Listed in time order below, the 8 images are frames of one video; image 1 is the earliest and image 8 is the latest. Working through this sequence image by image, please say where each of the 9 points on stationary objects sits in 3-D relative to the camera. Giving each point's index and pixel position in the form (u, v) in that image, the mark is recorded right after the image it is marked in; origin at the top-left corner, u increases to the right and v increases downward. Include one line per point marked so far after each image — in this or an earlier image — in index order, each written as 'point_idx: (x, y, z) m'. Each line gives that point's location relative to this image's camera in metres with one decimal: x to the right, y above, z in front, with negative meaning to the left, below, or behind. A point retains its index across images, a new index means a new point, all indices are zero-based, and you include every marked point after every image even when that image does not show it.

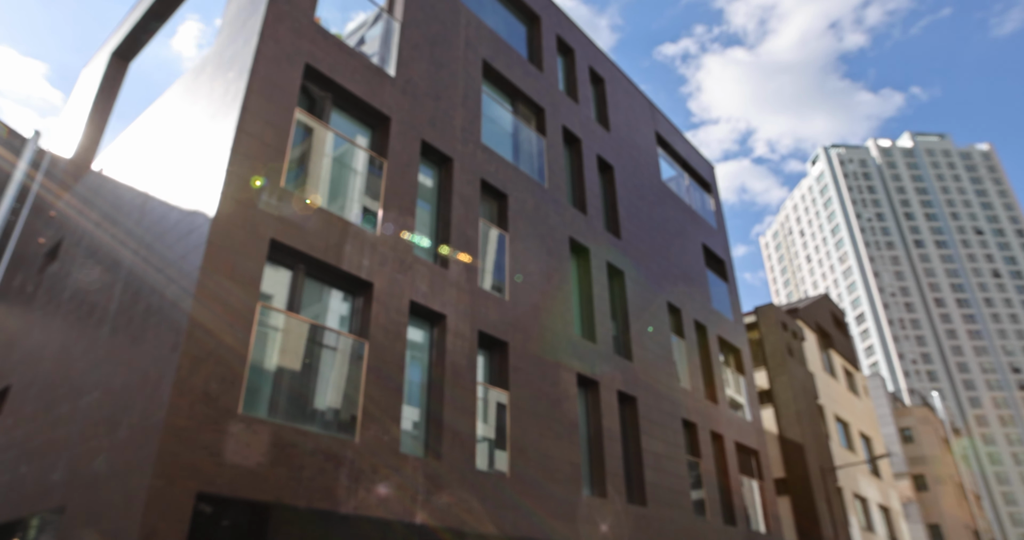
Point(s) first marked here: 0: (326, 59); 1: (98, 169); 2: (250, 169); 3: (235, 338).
0: (-2.7, +3.1, +10.2) m
1: (-8.0, +2.0, +13.5) m
2: (-3.2, +1.3, +8.5) m
3: (-3.1, -0.8, +7.7) m
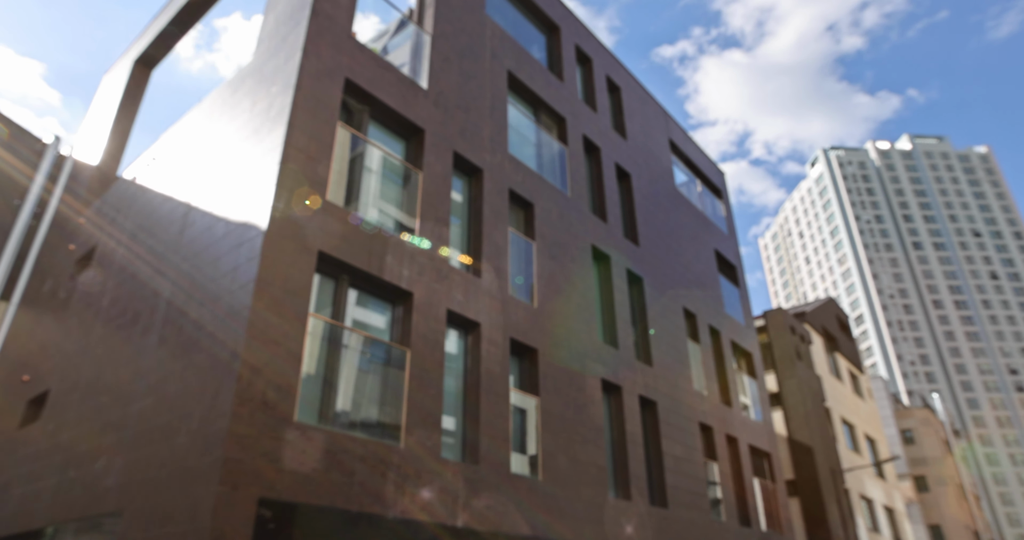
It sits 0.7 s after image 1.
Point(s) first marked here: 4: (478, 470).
0: (-2.2, +3.0, +10.5) m
1: (-7.5, +1.8, +13.7) m
2: (-2.7, +1.1, +8.8) m
3: (-2.6, -0.9, +8.0) m
4: (-0.5, -2.8, +9.8) m
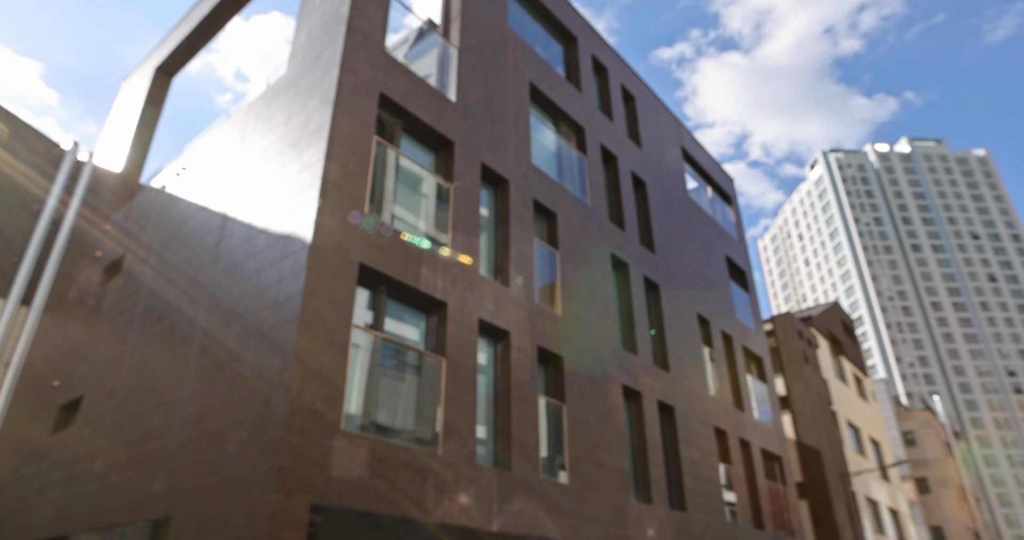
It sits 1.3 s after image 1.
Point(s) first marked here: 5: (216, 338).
0: (-1.8, +2.8, +10.7) m
1: (-7.1, +1.7, +13.9) m
2: (-2.2, +1.0, +9.1) m
3: (-2.1, -1.0, +8.2) m
4: (0.0, -3.0, +10.0) m
5: (-4.0, -0.9, +9.4) m
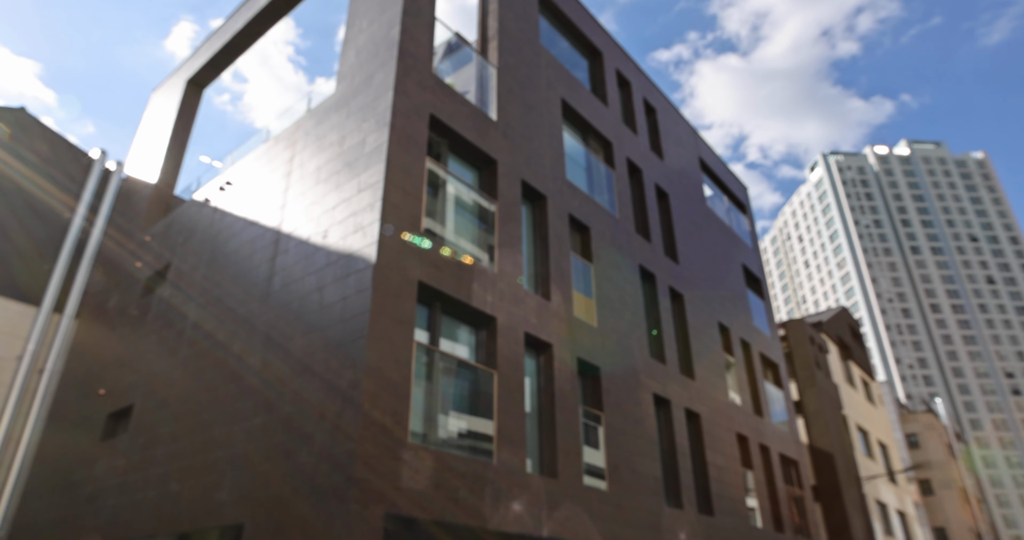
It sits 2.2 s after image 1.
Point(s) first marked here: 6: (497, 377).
0: (-1.1, +2.6, +11.1) m
1: (-6.4, +1.5, +14.3) m
2: (-1.5, +0.7, +9.4) m
3: (-1.4, -1.3, +8.6) m
4: (+0.7, -3.2, +10.4) m
5: (-3.3, -1.1, +9.7) m
6: (-0.2, -1.5, +10.0) m
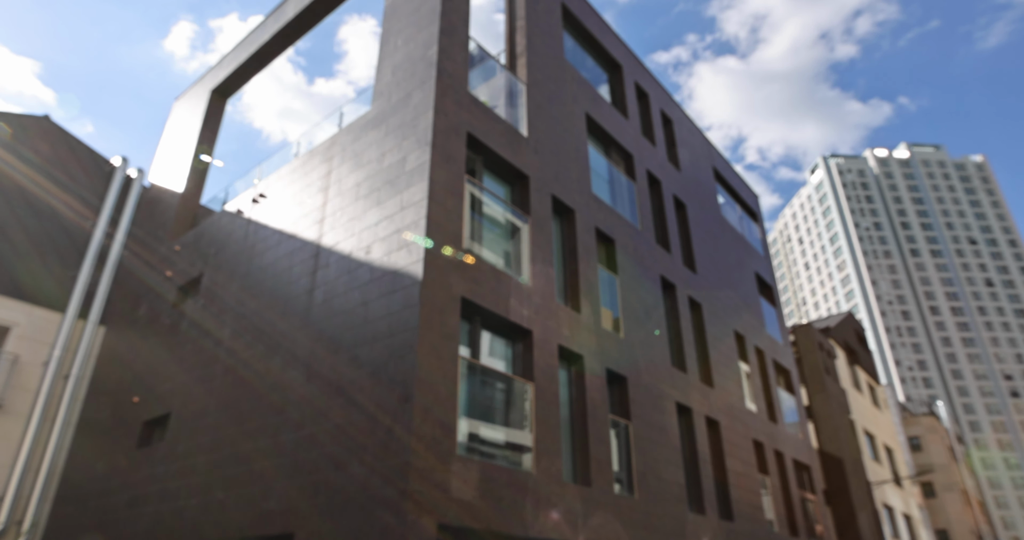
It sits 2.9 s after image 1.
0: (-0.5, +2.4, +11.4) m
1: (-5.9, +1.3, +14.6) m
2: (-1.0, +0.5, +9.7) m
3: (-0.8, -1.5, +8.9) m
4: (+1.2, -3.4, +10.8) m
5: (-2.7, -1.4, +10.0) m
6: (+0.3, -1.8, +10.3) m
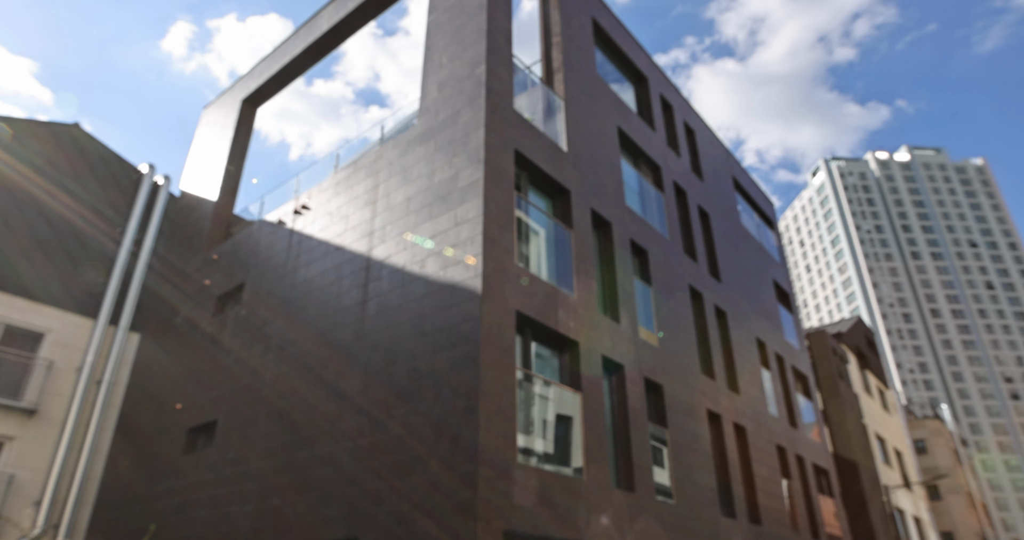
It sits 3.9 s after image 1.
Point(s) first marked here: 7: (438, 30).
0: (+0.2, +2.2, +11.8) m
1: (-5.1, +1.1, +14.9) m
2: (-0.2, +0.3, +10.1) m
3: (-0.1, -1.7, +9.2) m
4: (+2.0, -3.6, +11.1) m
5: (-2.0, -1.6, +10.4) m
6: (+1.1, -2.0, +10.7) m
7: (-1.4, +4.5, +13.1) m
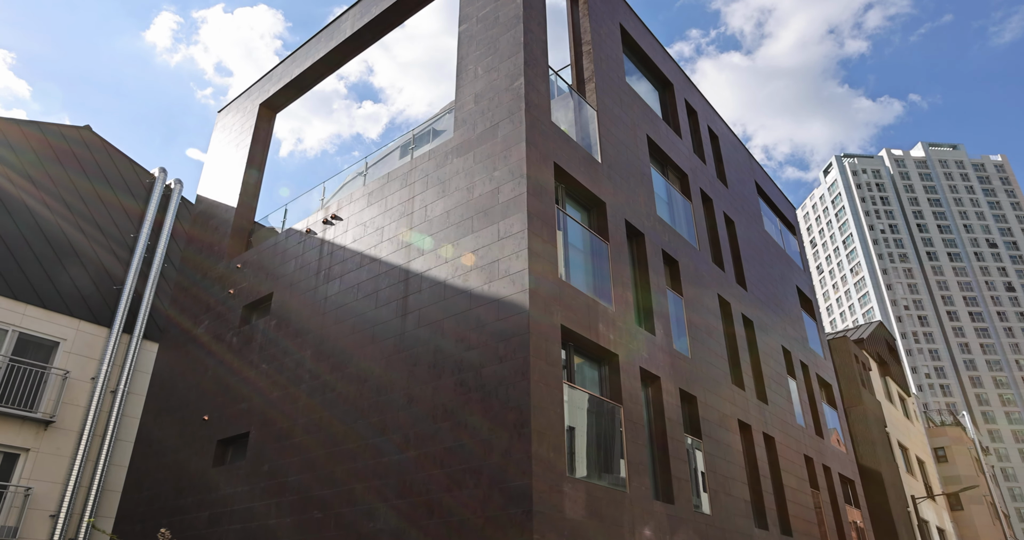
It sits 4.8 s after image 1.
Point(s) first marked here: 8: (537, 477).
0: (+0.9, +2.0, +11.8) m
1: (-4.5, +0.9, +14.9) m
2: (+0.4, +0.1, +10.1) m
3: (+0.6, -1.9, +9.3) m
4: (+2.6, -3.8, +11.1) m
5: (-1.4, -1.8, +10.4) m
6: (+1.7, -2.2, +10.7) m
7: (-0.8, +4.3, +13.1) m
8: (+0.2, -2.6, +8.6) m
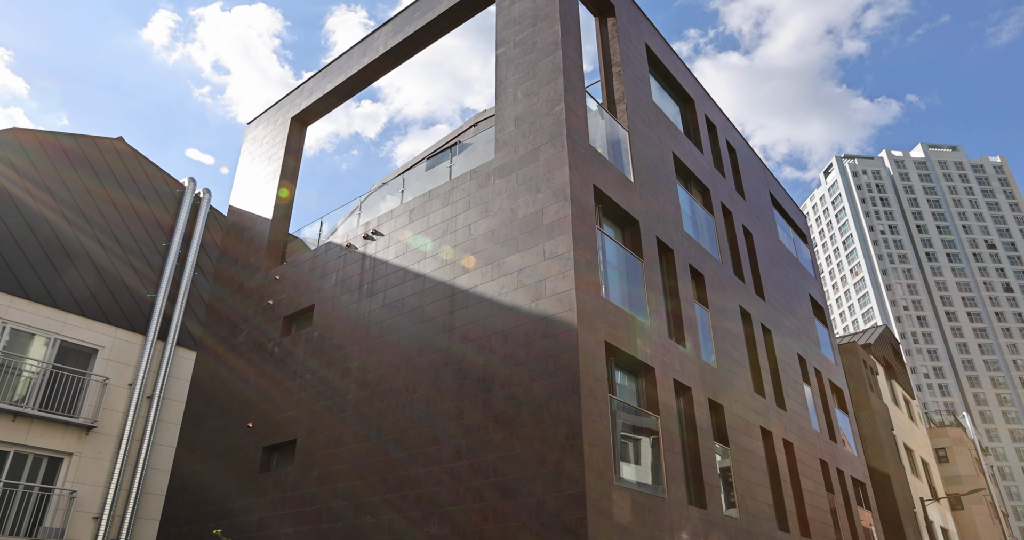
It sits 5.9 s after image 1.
0: (+1.6, +1.7, +12.4) m
1: (-3.8, +0.6, +15.5) m
2: (+1.1, -0.2, +10.7) m
3: (+1.3, -2.2, +9.9) m
4: (+3.3, -4.1, +11.7) m
5: (-0.7, -2.1, +11.0) m
6: (+2.4, -2.5, +11.3) m
7: (-0.1, +4.1, +13.7) m
8: (+1.0, -2.9, +9.2) m
